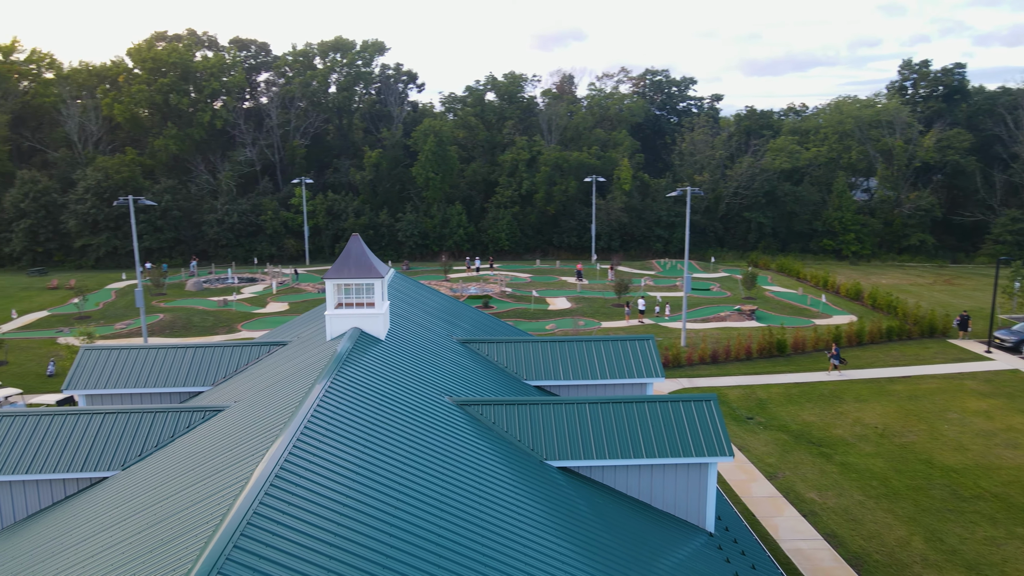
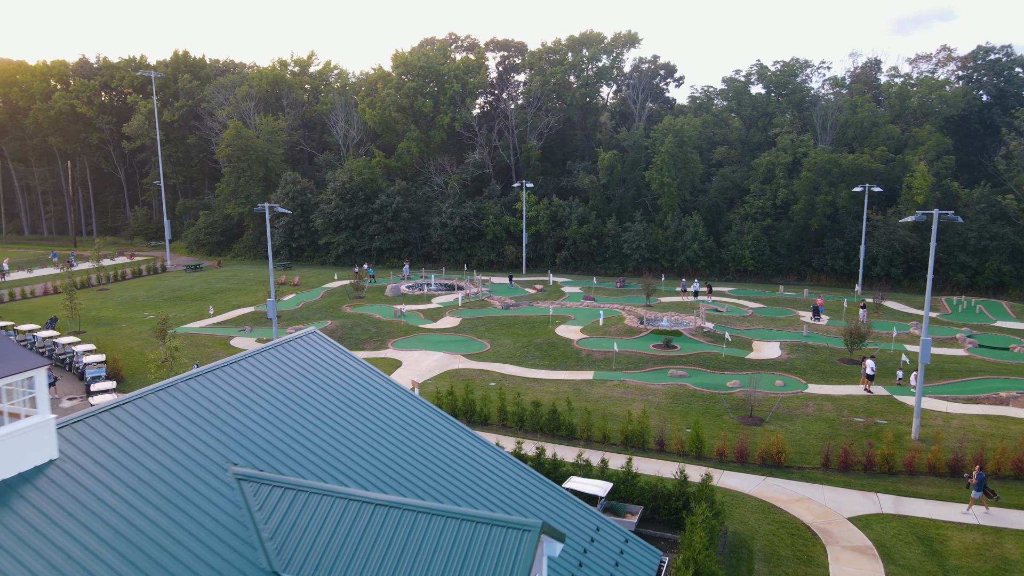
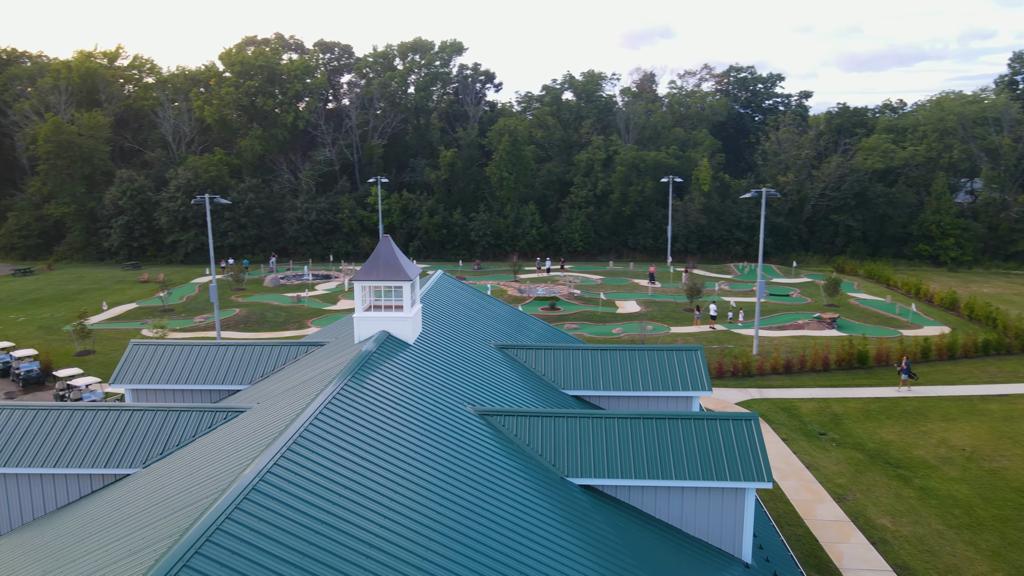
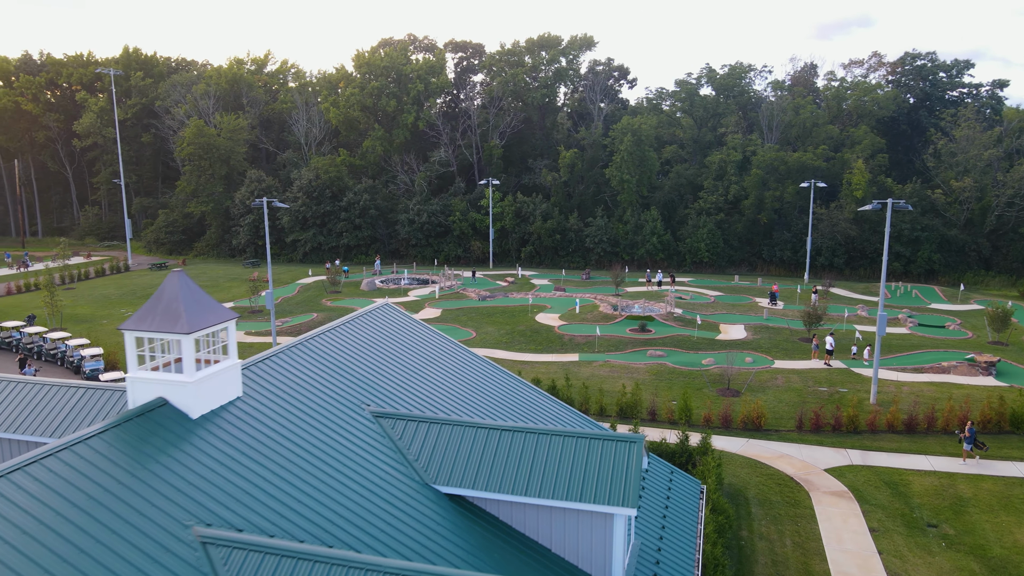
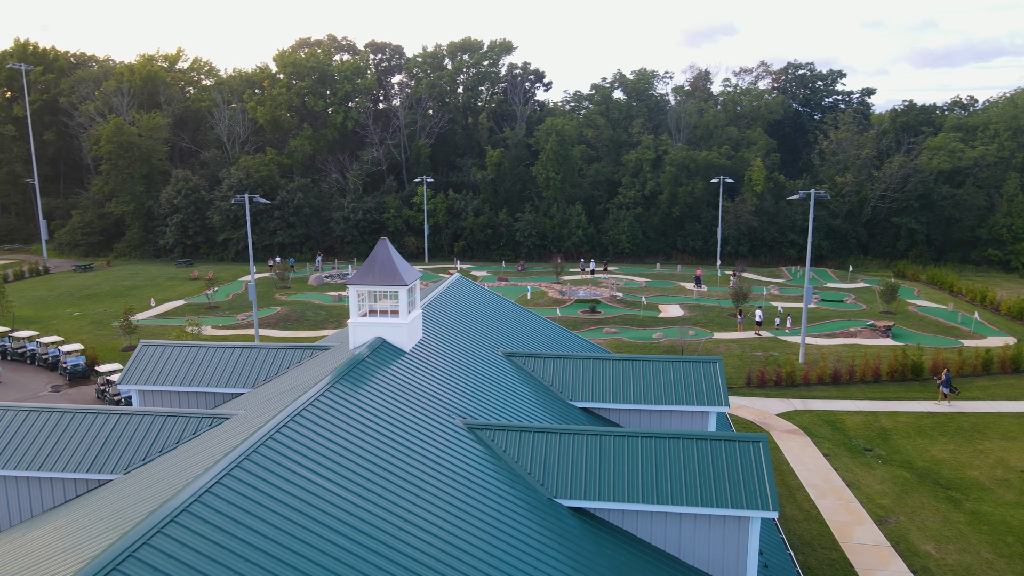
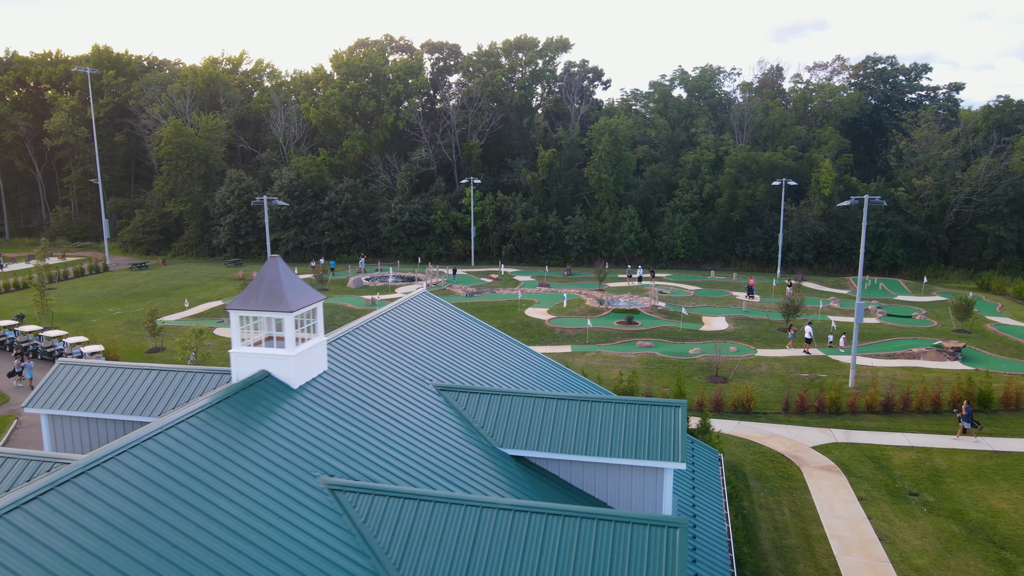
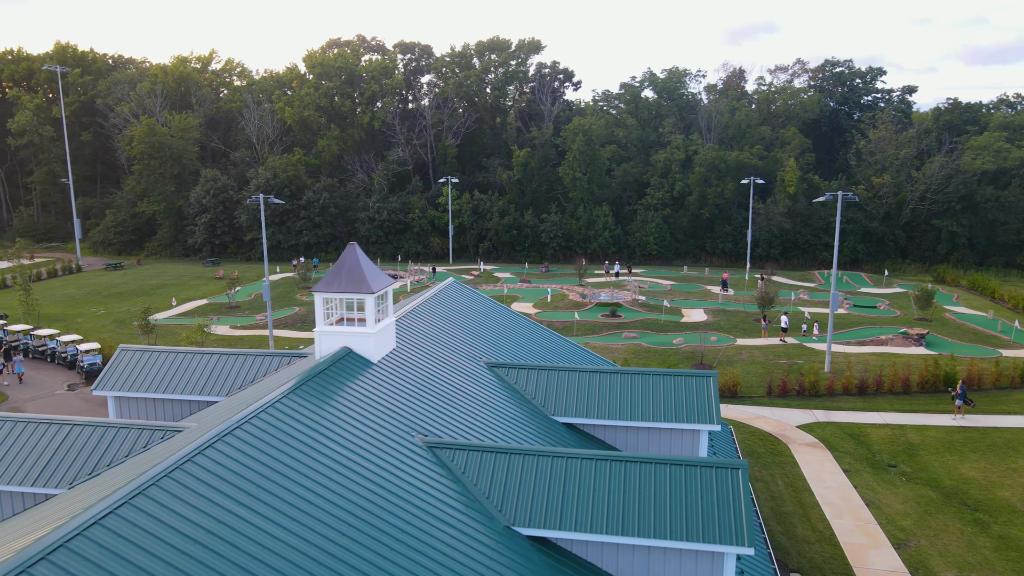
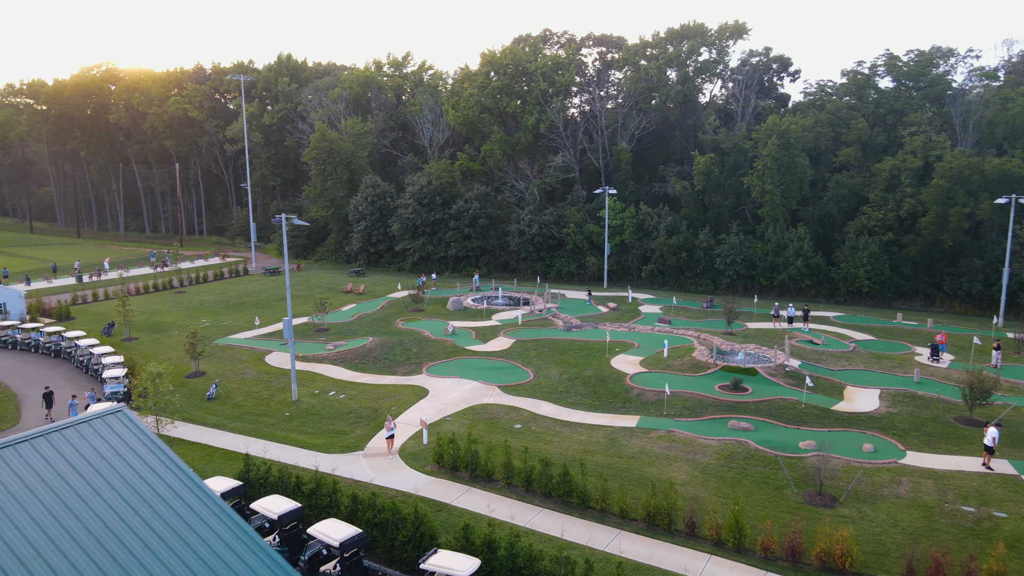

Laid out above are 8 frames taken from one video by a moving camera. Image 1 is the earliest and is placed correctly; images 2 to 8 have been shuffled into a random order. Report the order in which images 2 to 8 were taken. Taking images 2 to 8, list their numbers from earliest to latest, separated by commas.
3, 5, 7, 6, 4, 2, 8
